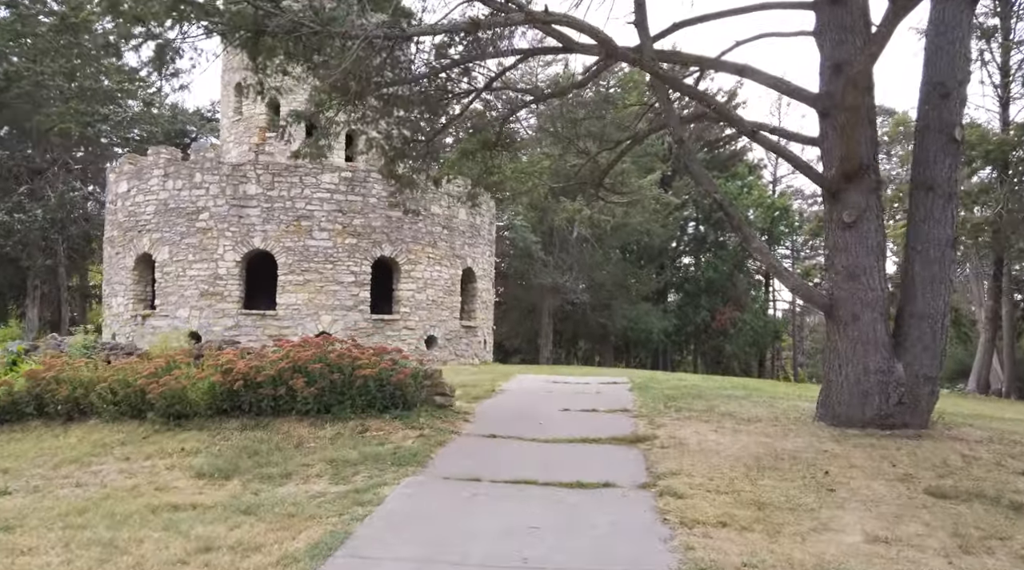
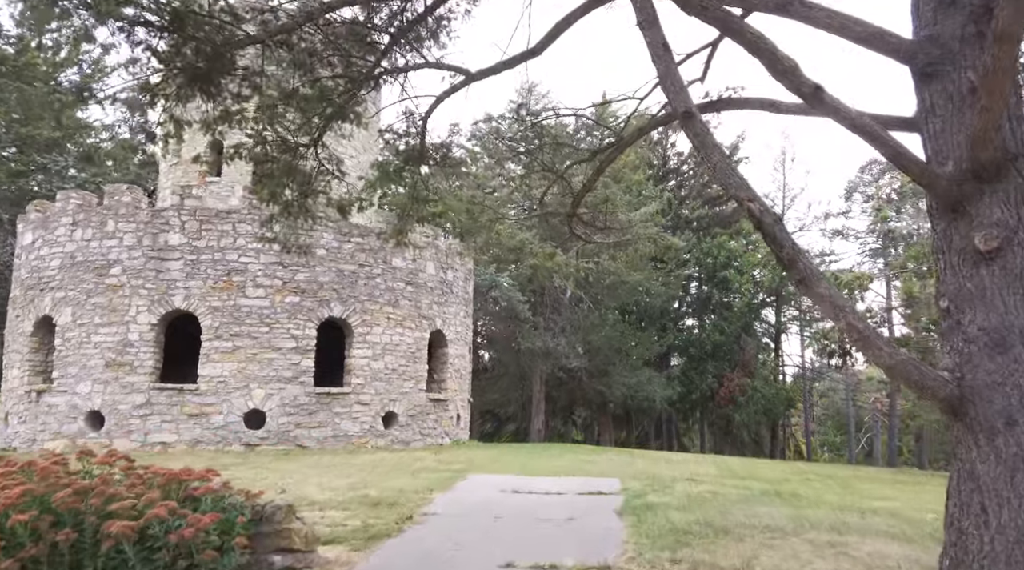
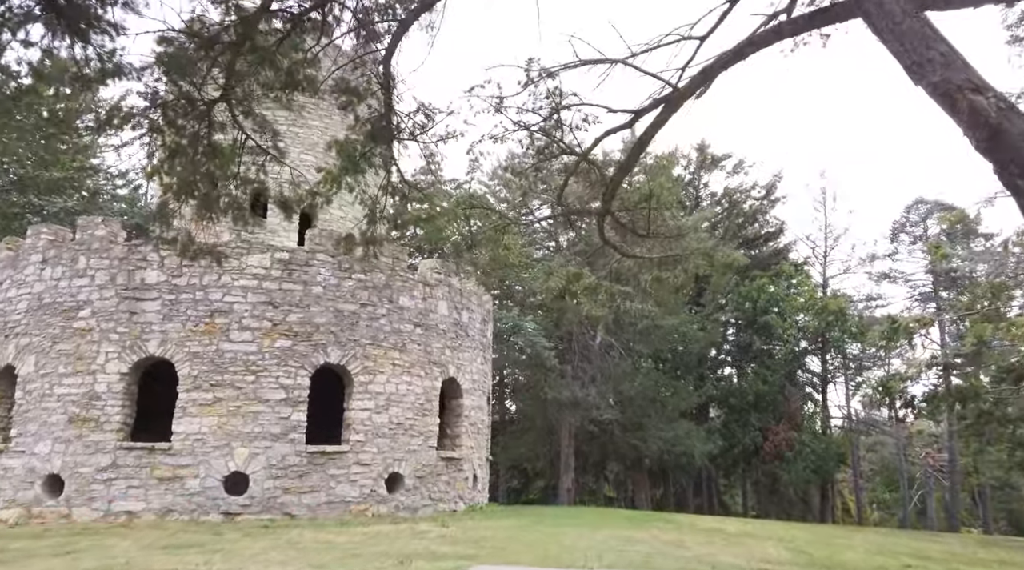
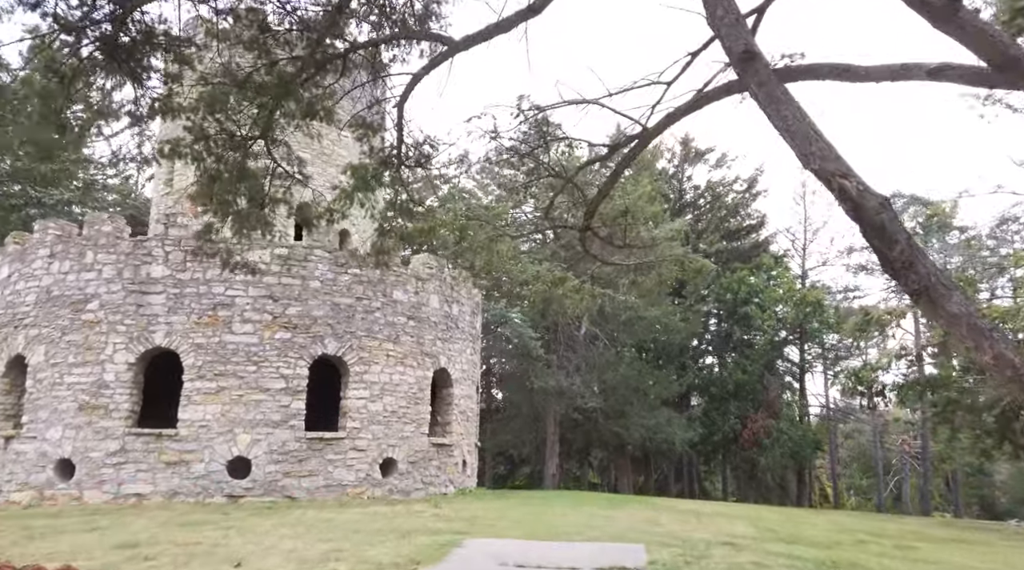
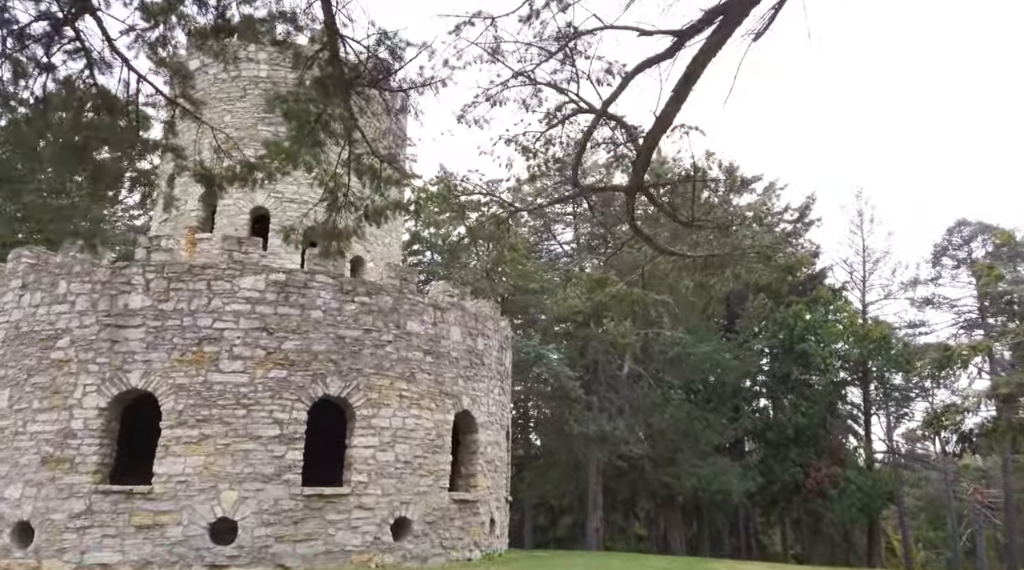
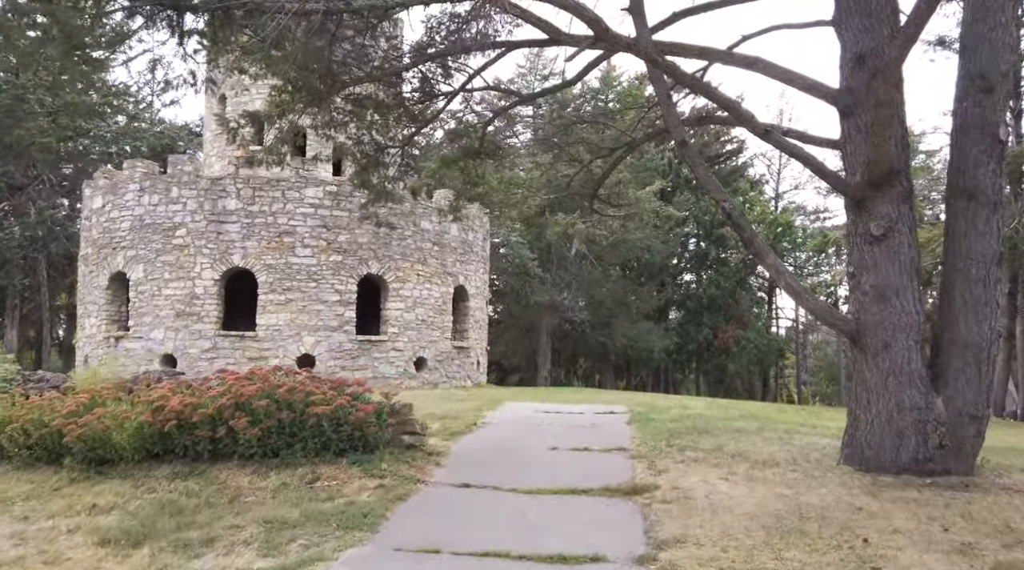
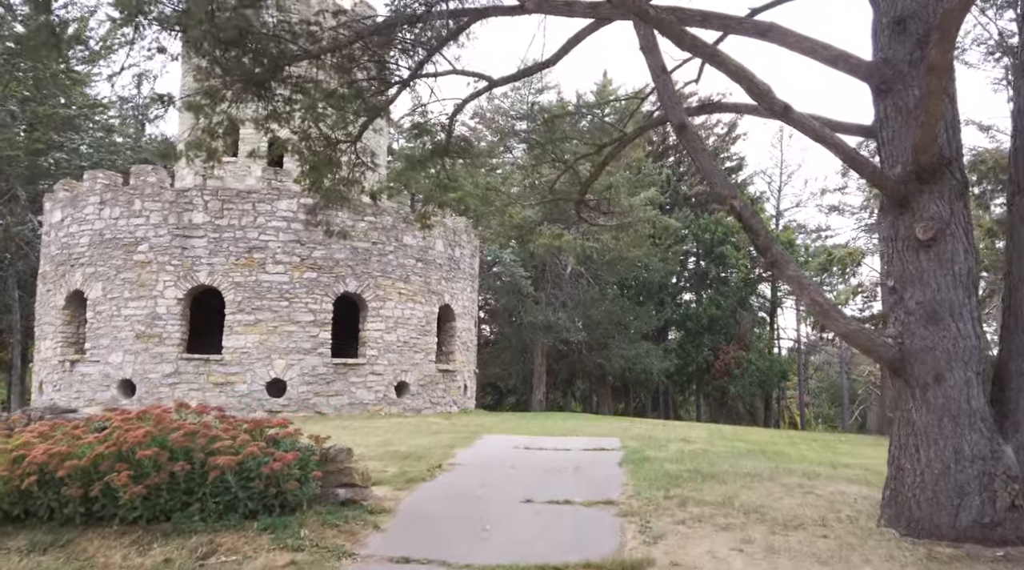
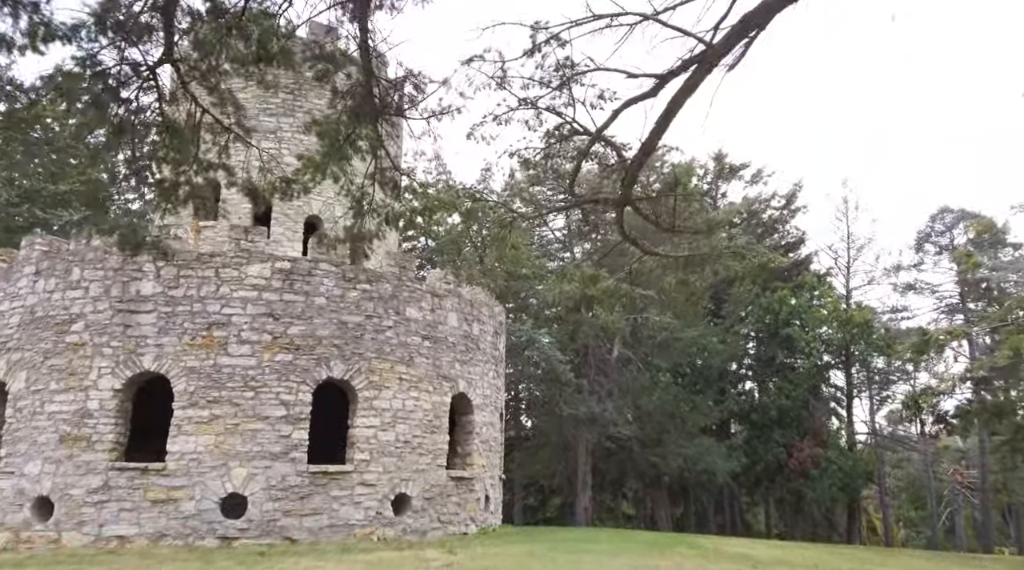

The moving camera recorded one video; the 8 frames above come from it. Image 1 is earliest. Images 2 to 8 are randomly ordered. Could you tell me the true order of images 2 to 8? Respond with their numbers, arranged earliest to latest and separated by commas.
6, 7, 2, 4, 3, 8, 5
